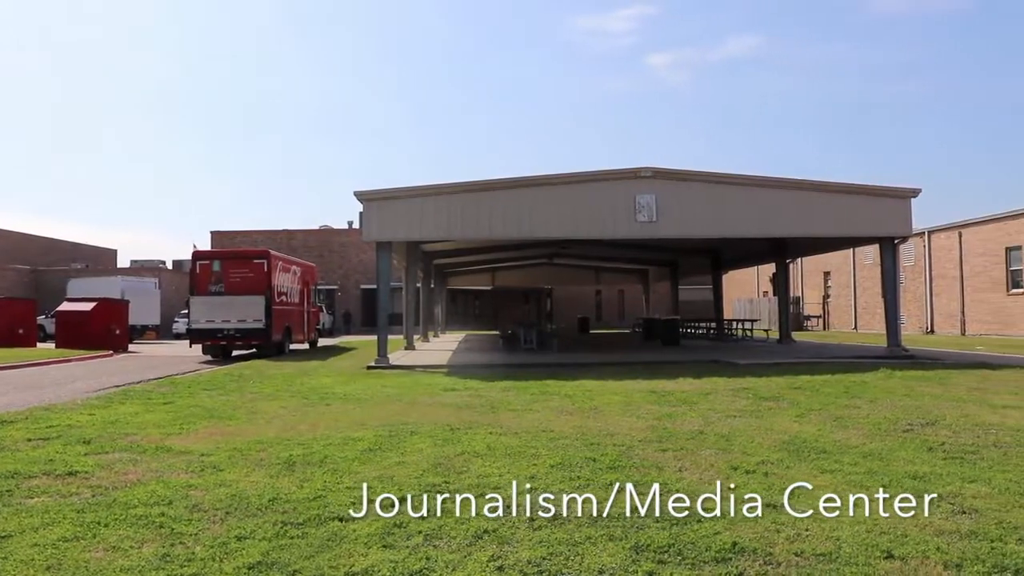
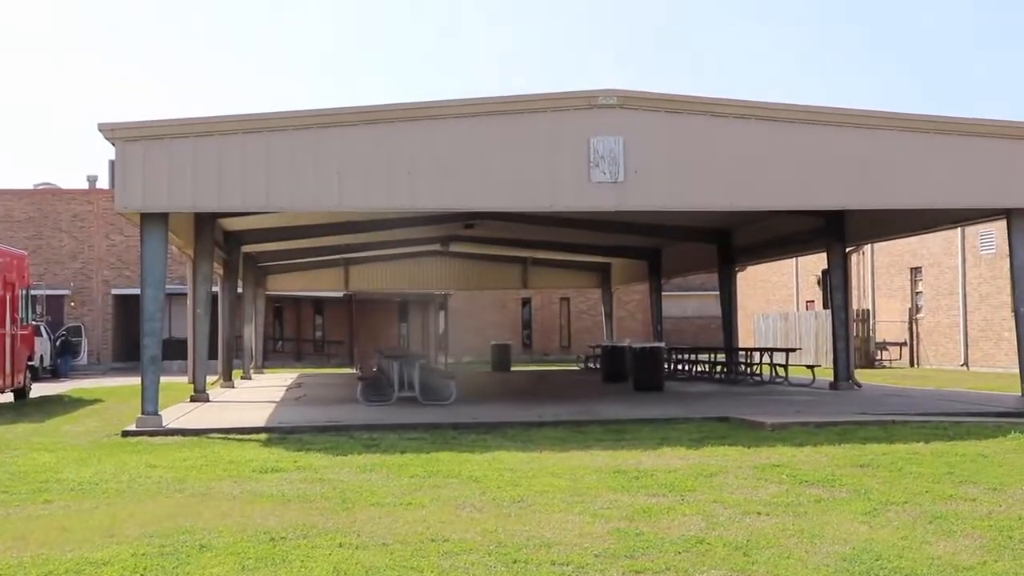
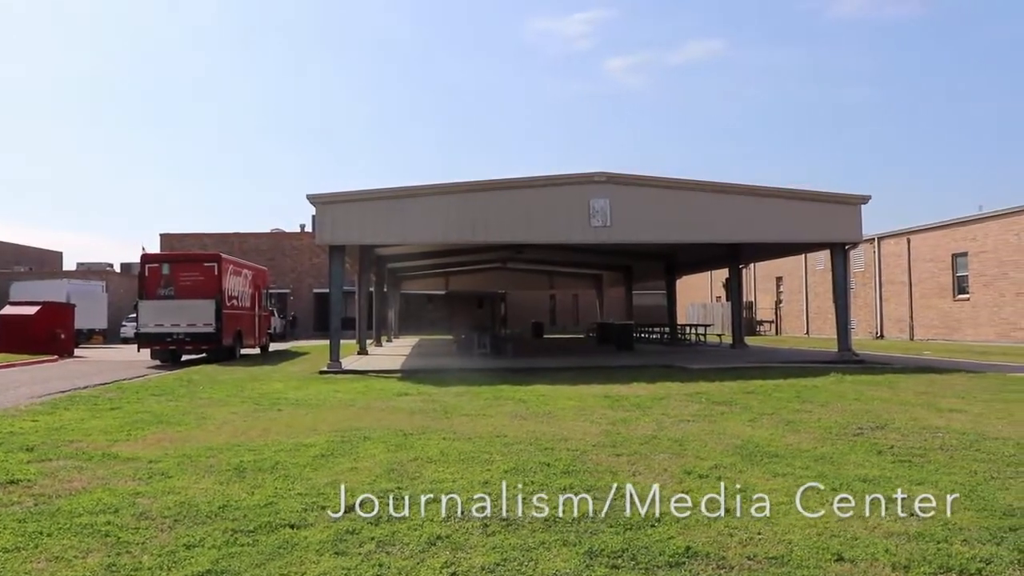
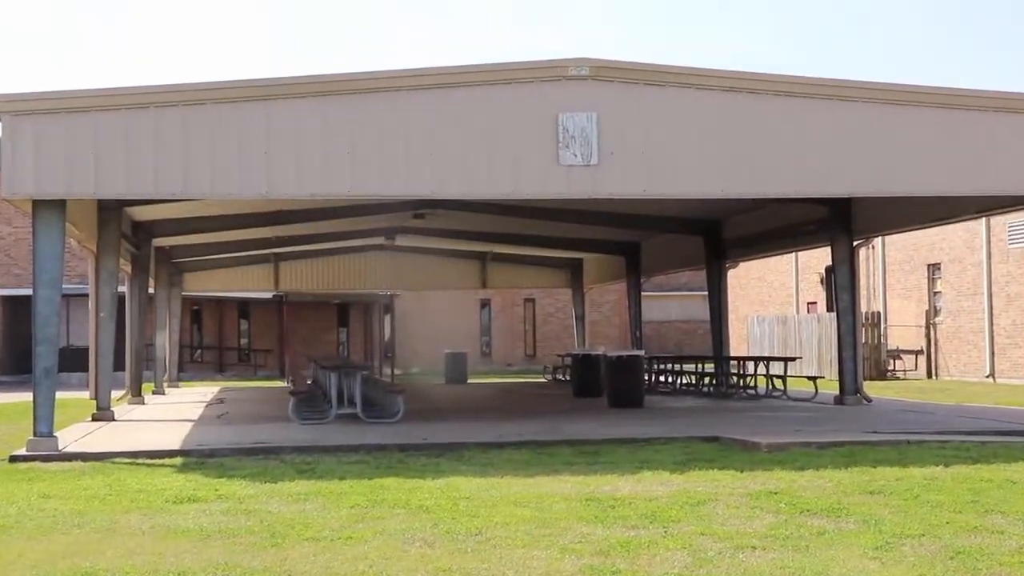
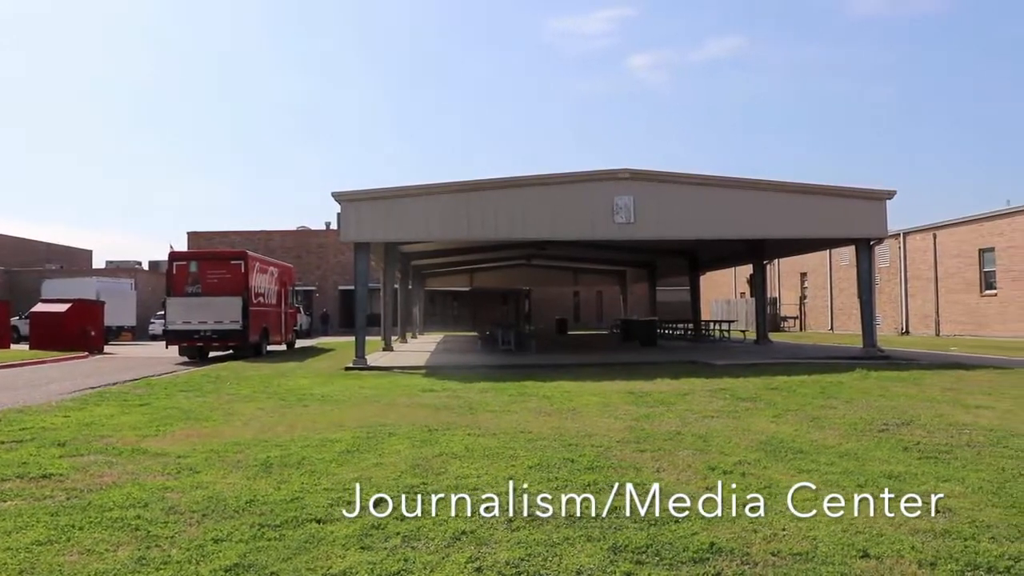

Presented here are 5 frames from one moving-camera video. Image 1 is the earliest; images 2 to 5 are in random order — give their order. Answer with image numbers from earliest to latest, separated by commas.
5, 3, 2, 4
